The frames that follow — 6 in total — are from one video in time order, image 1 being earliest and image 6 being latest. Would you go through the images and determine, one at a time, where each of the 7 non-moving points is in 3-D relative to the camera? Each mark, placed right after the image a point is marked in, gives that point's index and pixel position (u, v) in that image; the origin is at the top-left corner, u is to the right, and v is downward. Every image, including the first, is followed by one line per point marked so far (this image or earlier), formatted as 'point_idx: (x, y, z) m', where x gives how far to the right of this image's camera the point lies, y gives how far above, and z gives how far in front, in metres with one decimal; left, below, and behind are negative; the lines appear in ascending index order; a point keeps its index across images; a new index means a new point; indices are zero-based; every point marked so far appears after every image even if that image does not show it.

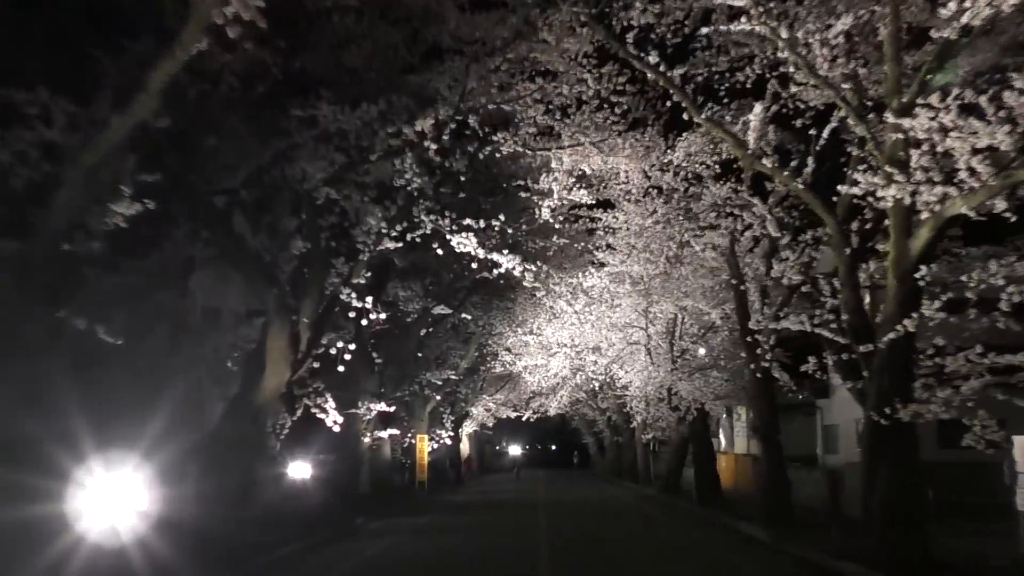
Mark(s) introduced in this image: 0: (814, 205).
0: (+4.3, +1.2, +15.7) m
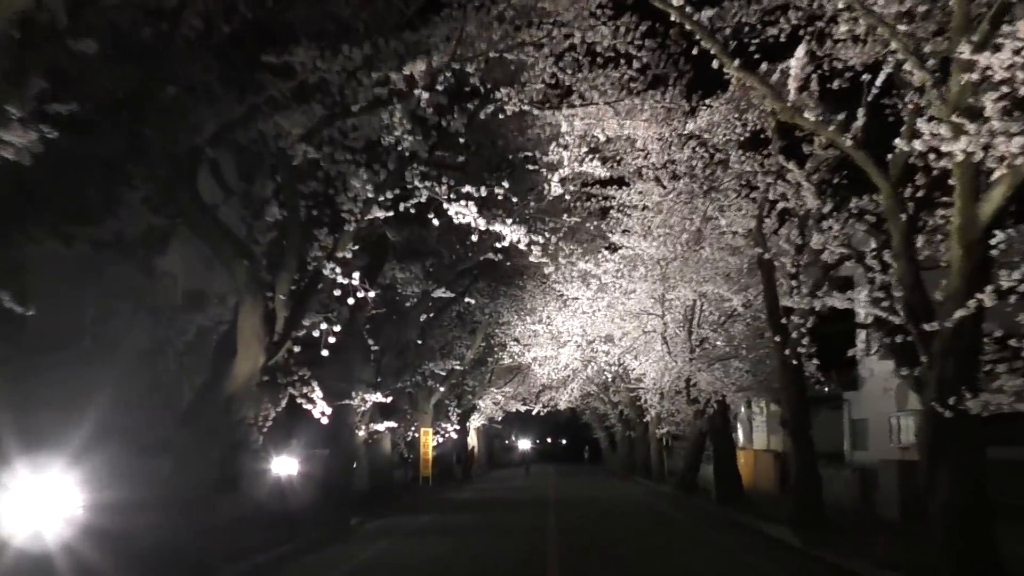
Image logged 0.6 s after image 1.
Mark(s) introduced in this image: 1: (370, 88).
0: (+4.4, +1.5, +13.6) m
1: (-1.9, +2.6, +14.4) m
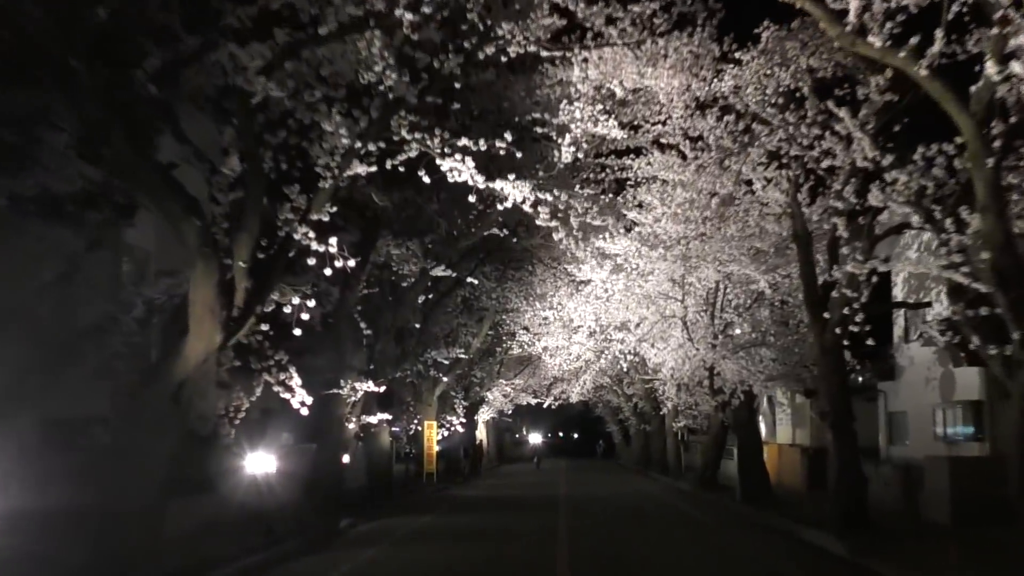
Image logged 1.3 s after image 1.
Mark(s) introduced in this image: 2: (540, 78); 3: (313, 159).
0: (+4.4, +1.9, +11.2) m
1: (-1.8, +3.0, +12.0) m
2: (+0.5, +3.6, +18.6) m
3: (-2.6, +1.7, +14.1) m
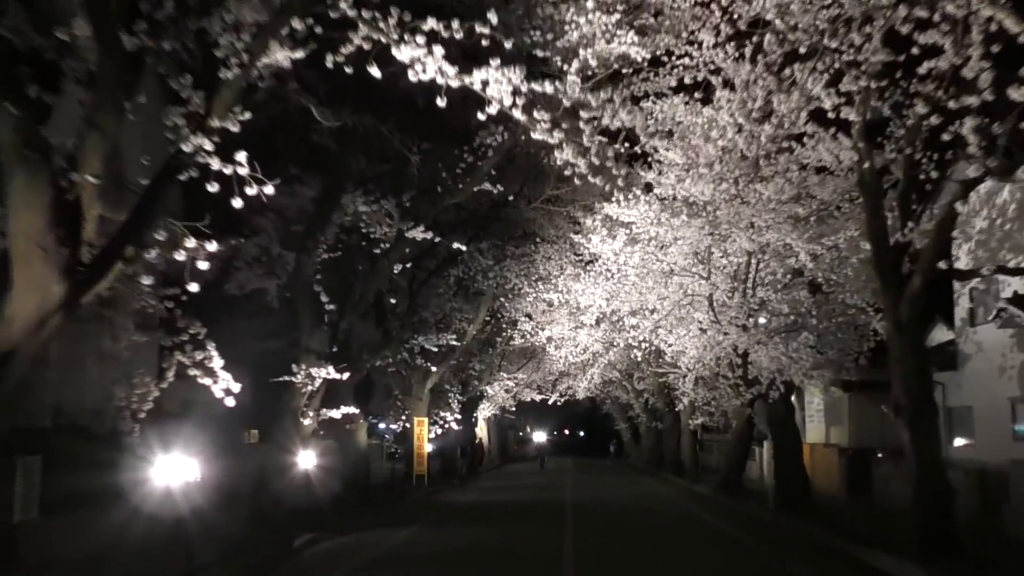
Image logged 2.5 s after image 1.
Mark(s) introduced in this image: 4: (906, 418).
0: (+4.3, +2.5, +7.1) m
1: (-2.0, +3.6, +7.9) m
2: (+0.4, +4.2, +14.4) m
3: (-2.7, +2.2, +10.0) m
4: (+5.7, -1.9, +15.8) m
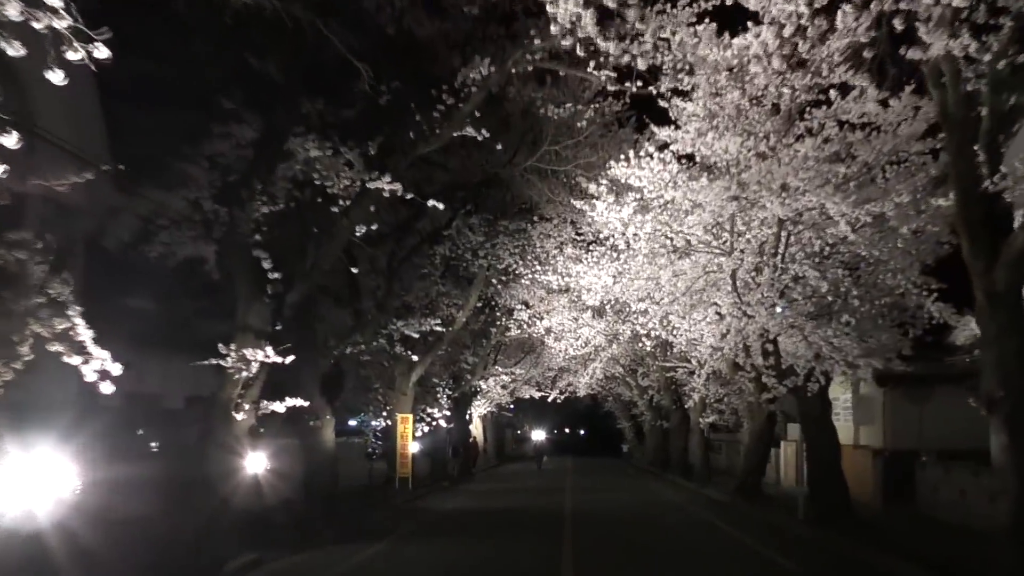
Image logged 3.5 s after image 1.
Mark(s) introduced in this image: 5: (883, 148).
0: (+4.1, +2.9, +3.5) m
1: (-2.2, +4.1, +4.4) m
2: (+0.2, +4.7, +10.9) m
3: (-2.9, +2.7, +6.4) m
4: (+5.5, -1.5, +12.2) m
5: (+6.6, +2.5, +19.3) m
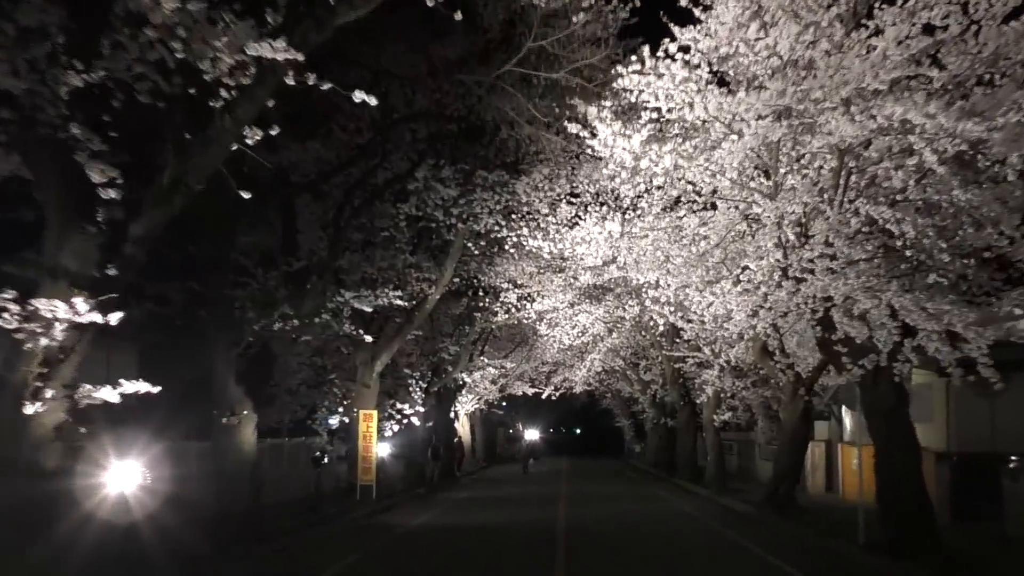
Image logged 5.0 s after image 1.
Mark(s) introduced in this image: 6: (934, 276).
0: (+3.8, +3.6, -1.6) m
1: (-2.5, +4.7, -0.8) m
2: (-0.2, +5.3, +5.7) m
3: (-3.2, +3.4, +1.2) m
4: (+5.1, -0.8, +7.1) m
5: (+6.2, +3.2, +14.1) m
6: (+6.3, +0.1, +17.1) m
